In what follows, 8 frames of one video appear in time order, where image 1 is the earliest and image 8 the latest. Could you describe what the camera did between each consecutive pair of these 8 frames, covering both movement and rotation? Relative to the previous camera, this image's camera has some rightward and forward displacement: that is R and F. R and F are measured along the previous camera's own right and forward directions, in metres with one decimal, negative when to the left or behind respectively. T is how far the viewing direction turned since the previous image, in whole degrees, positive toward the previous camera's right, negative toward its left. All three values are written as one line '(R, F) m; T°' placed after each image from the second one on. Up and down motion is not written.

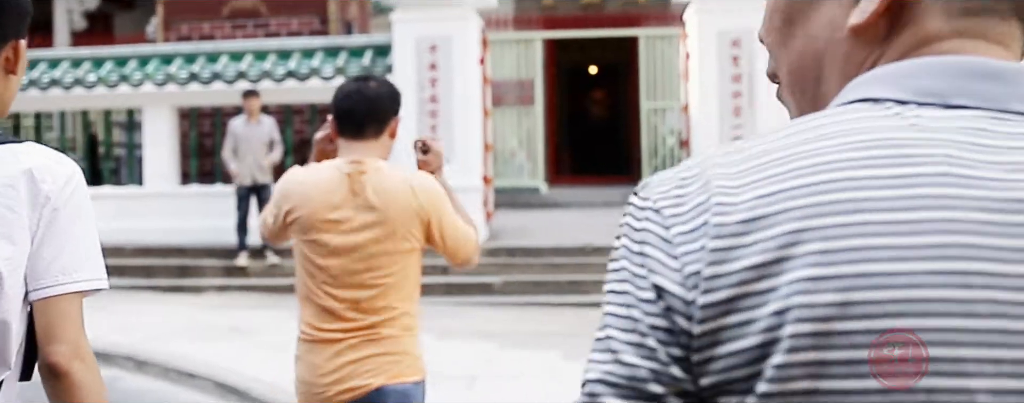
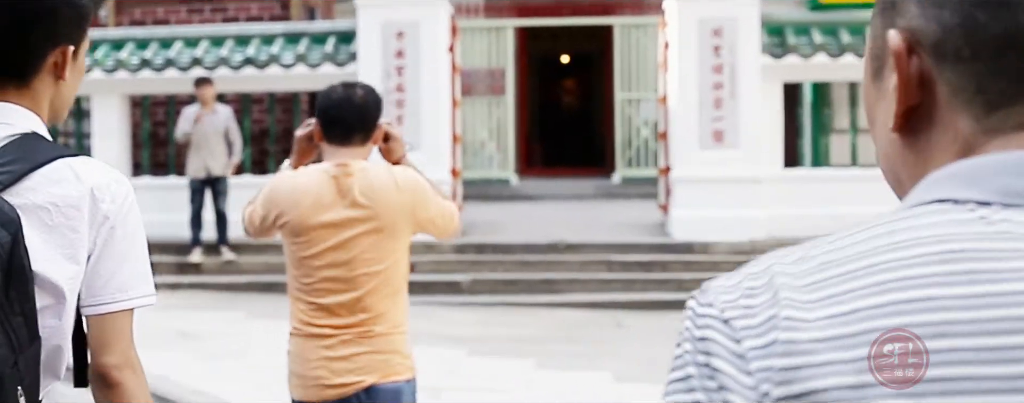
(0.0, +0.3) m; +1°
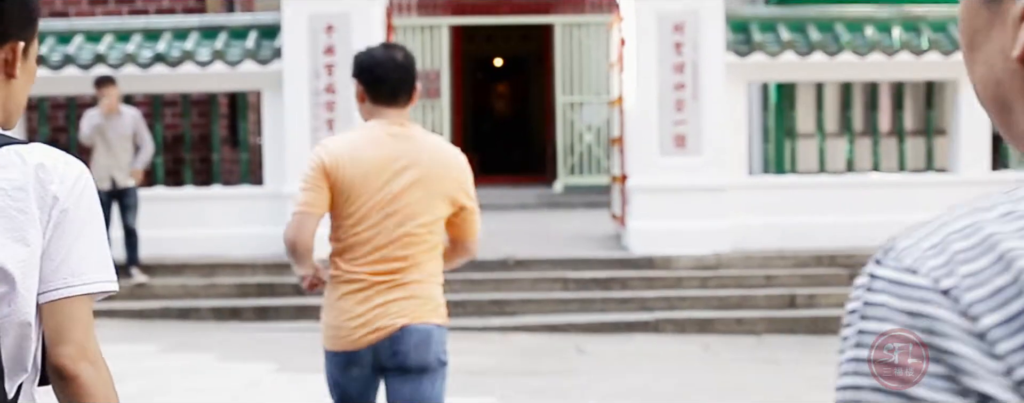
(-0.1, +0.7) m; +4°
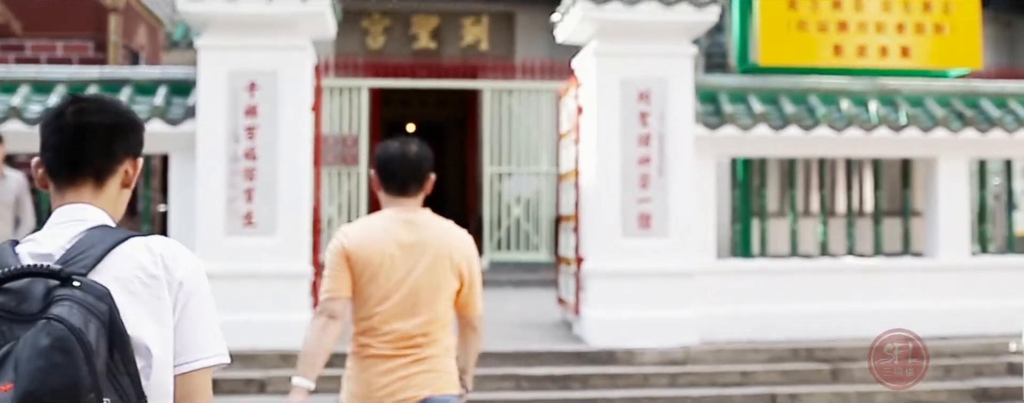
(-0.3, +0.8) m; +5°
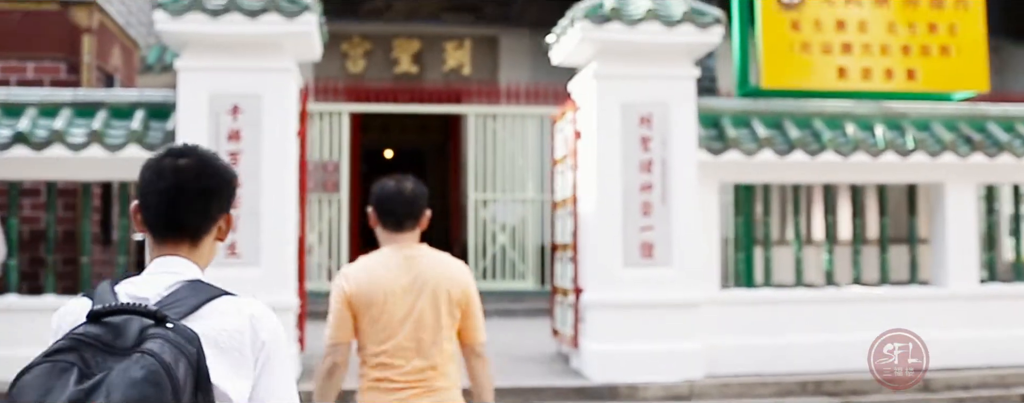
(-0.1, +0.3) m; +1°
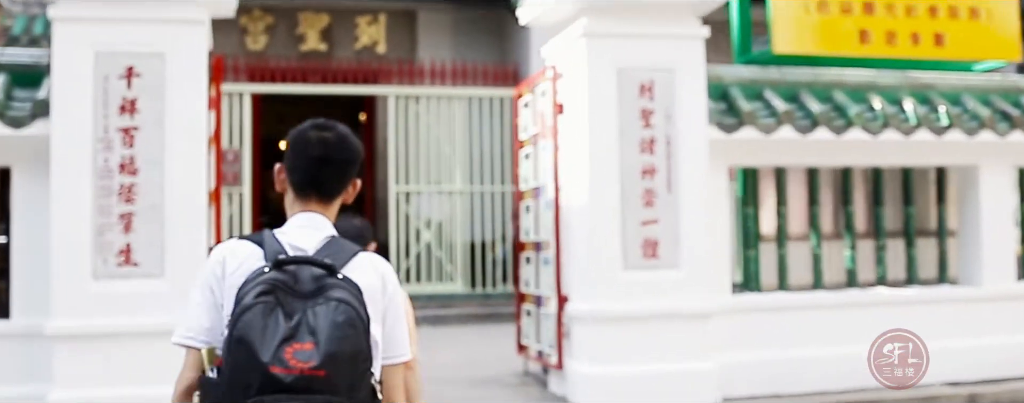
(-0.4, +1.2) m; +6°
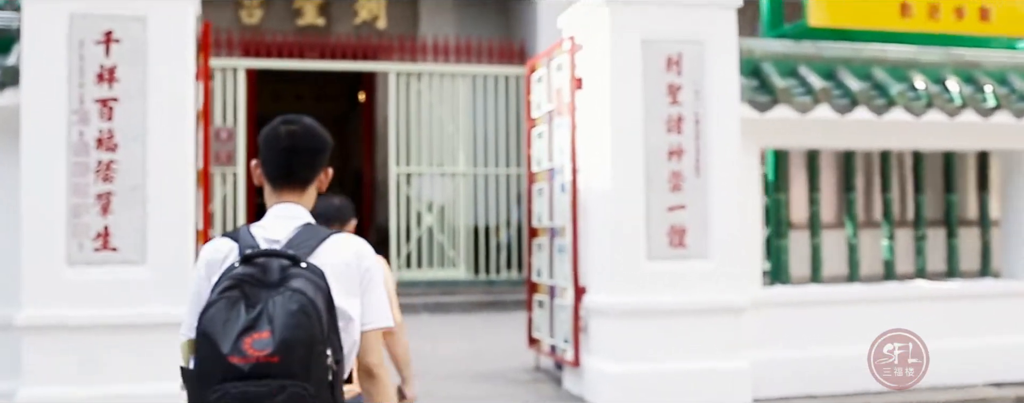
(-0.1, +0.4) m; 0°
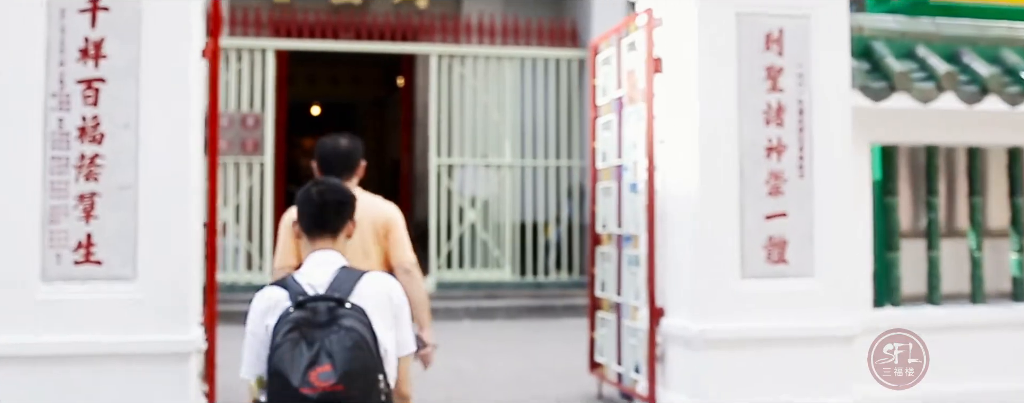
(-0.1, +0.7) m; -2°
